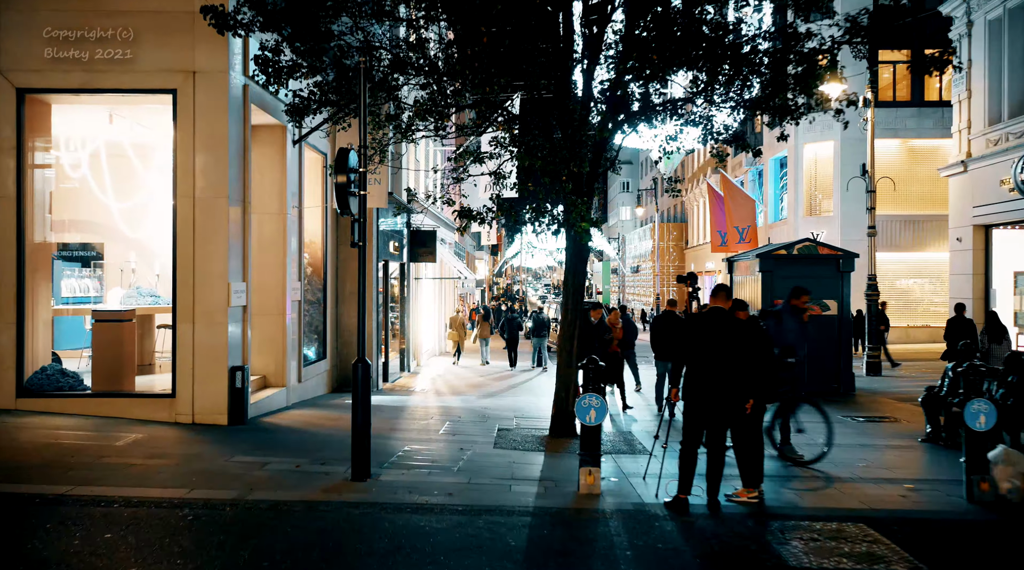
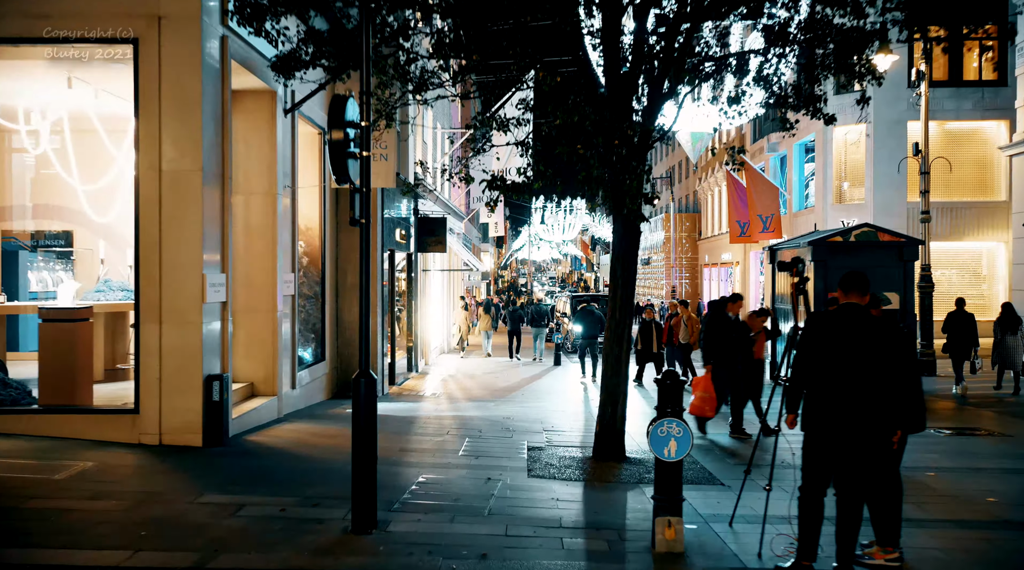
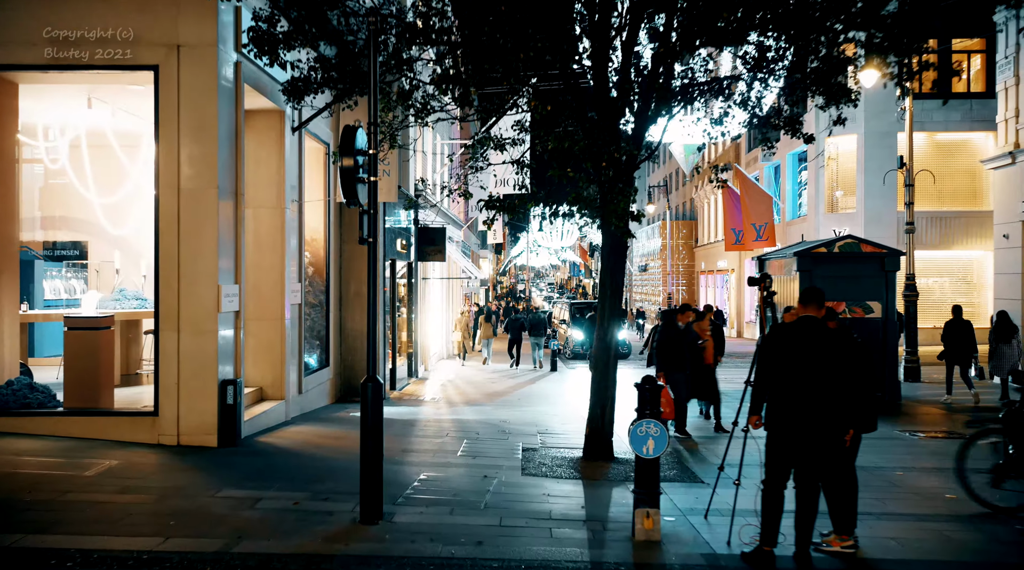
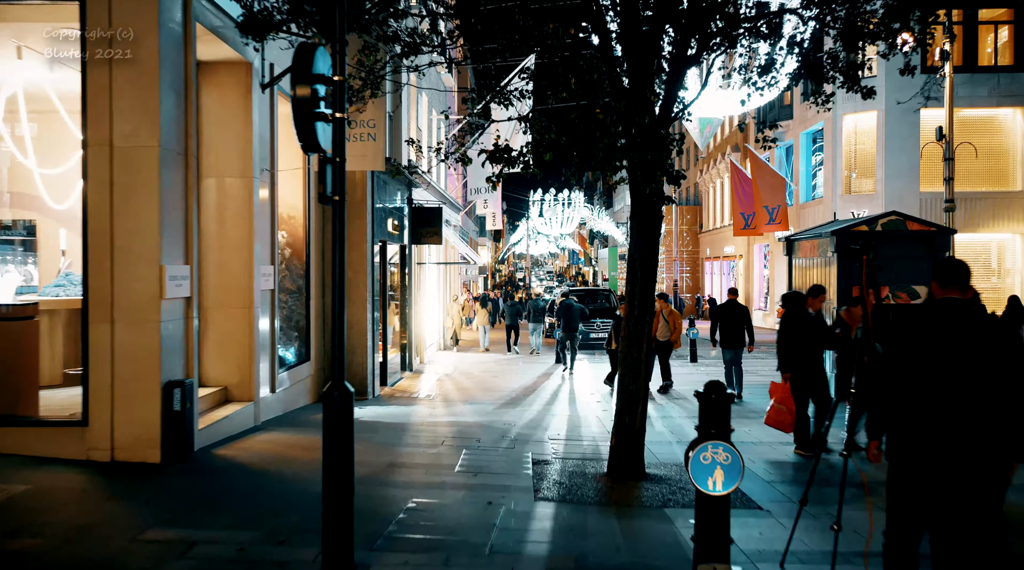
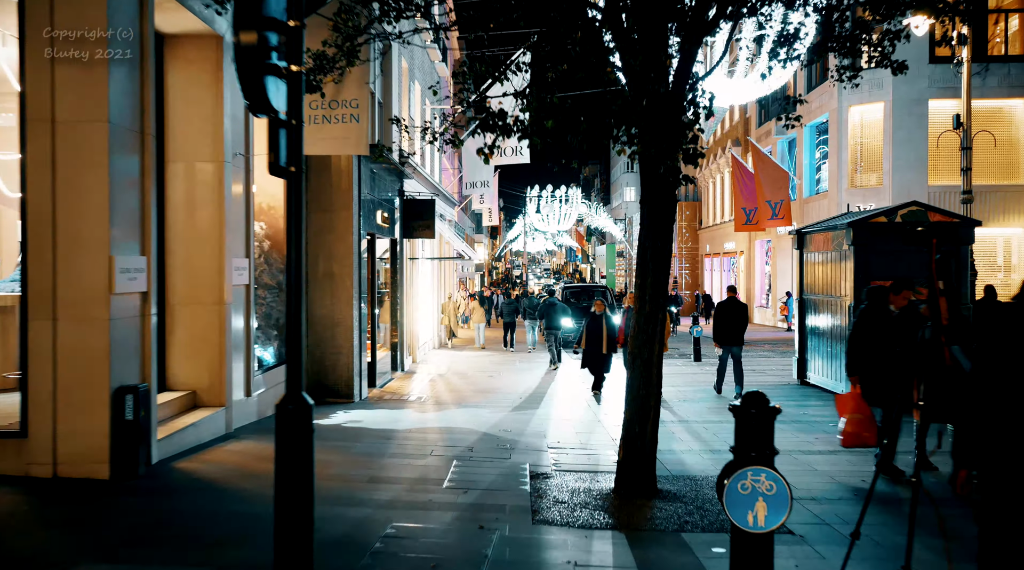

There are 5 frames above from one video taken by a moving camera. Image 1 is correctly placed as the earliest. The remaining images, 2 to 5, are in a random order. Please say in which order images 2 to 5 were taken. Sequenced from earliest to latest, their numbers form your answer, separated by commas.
3, 2, 4, 5
